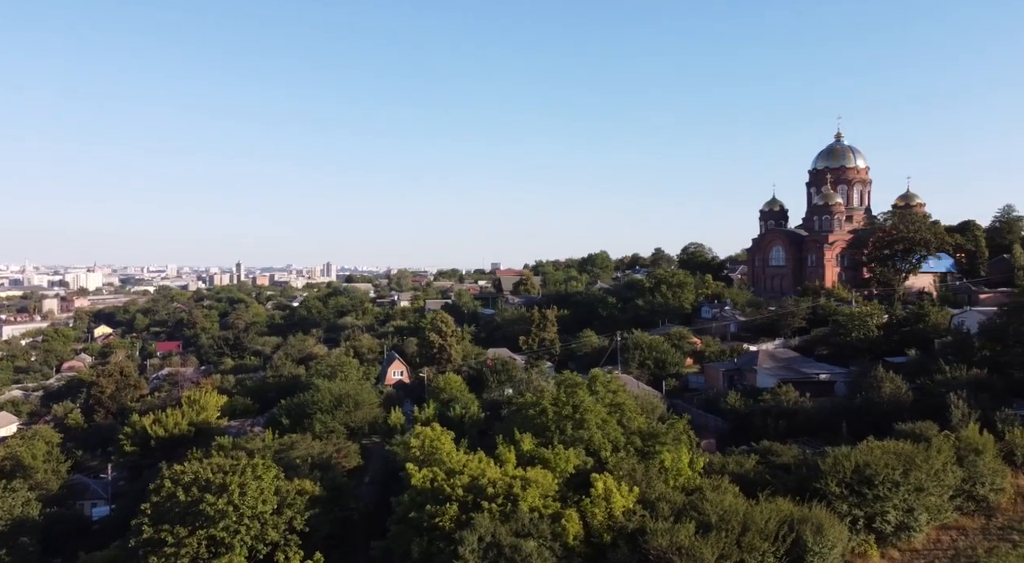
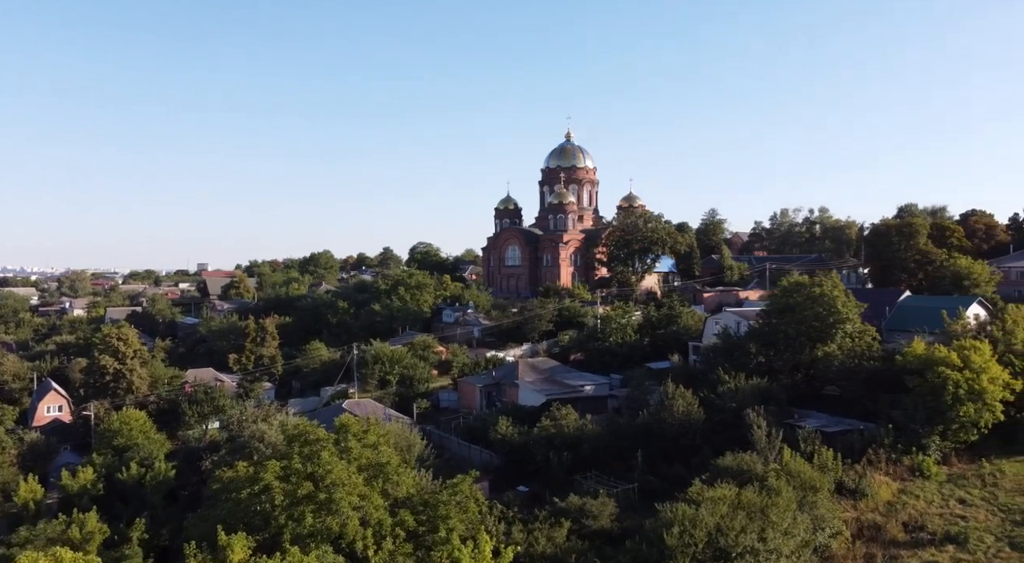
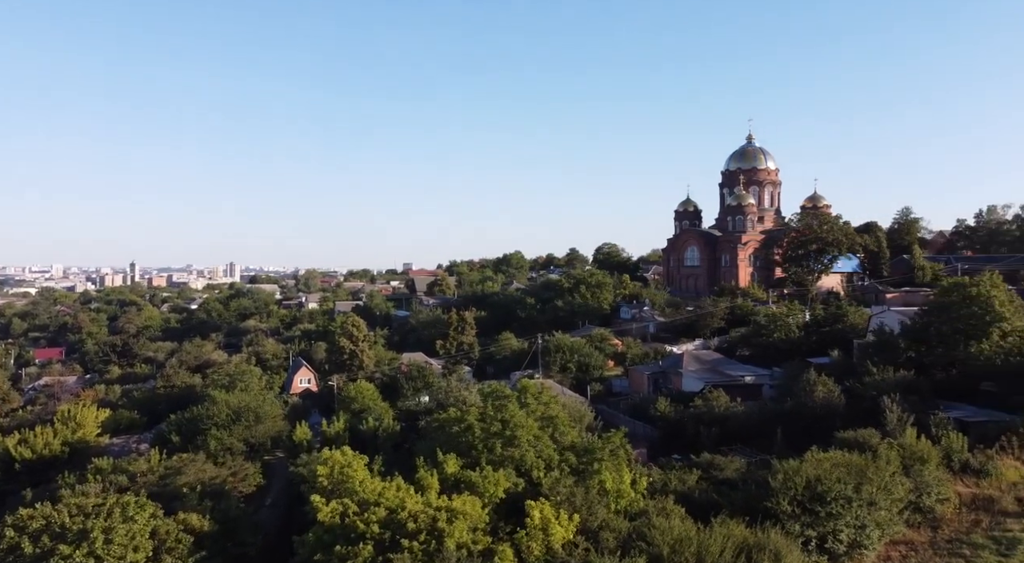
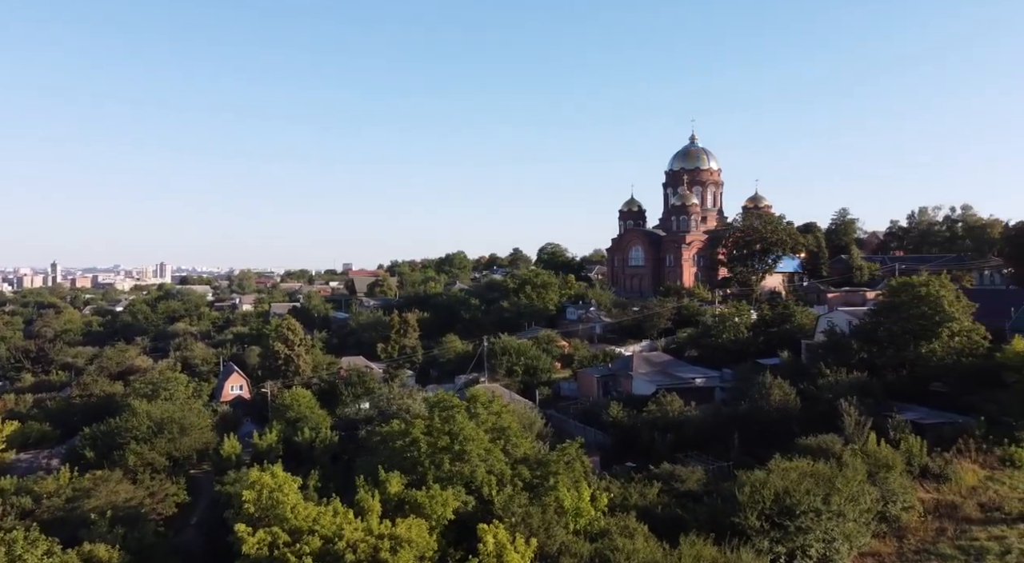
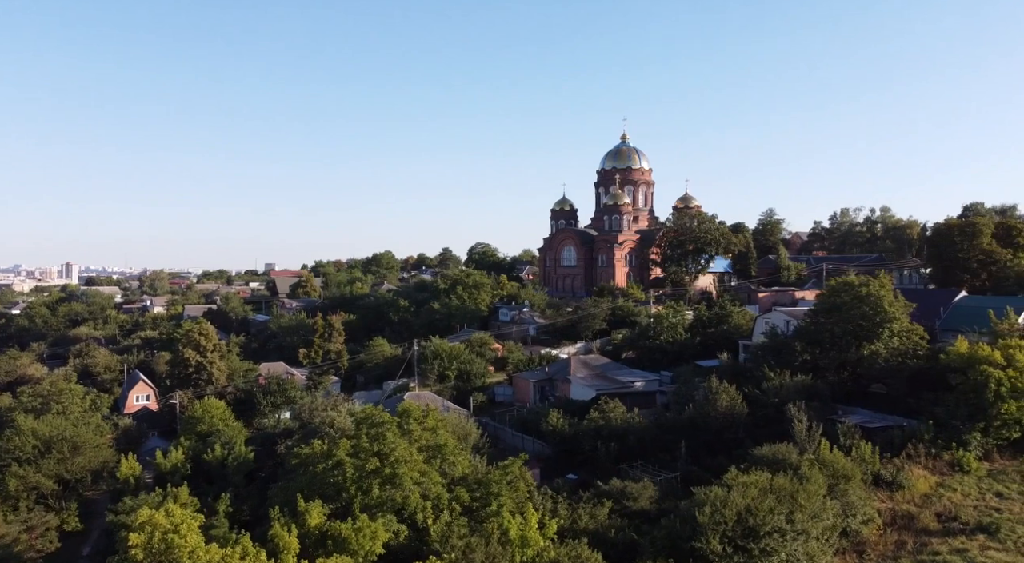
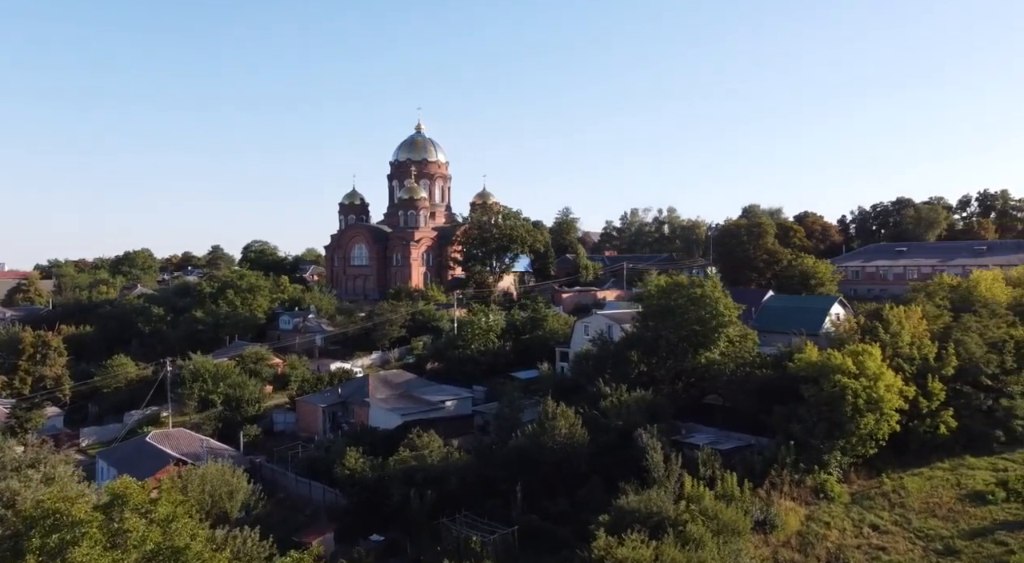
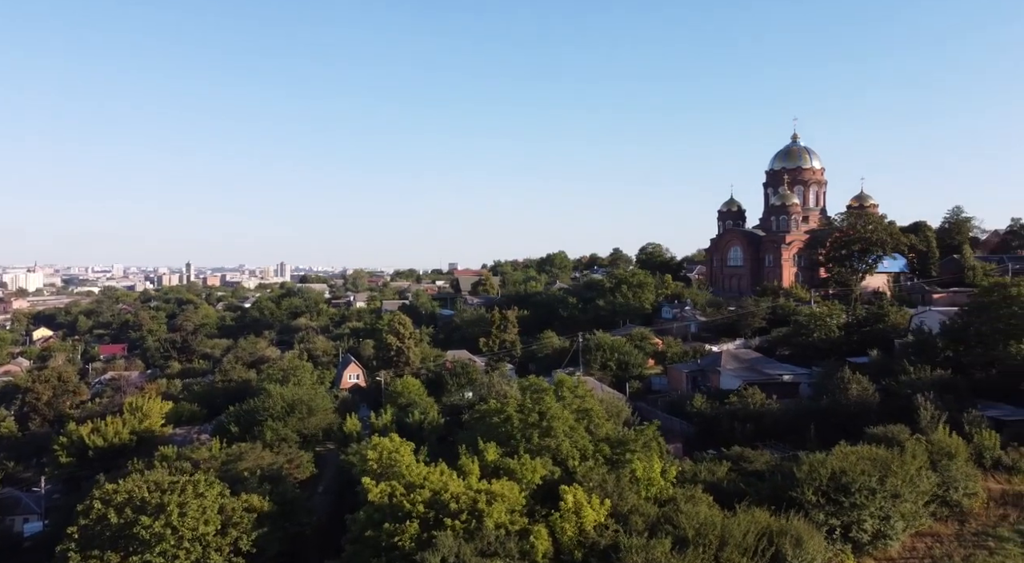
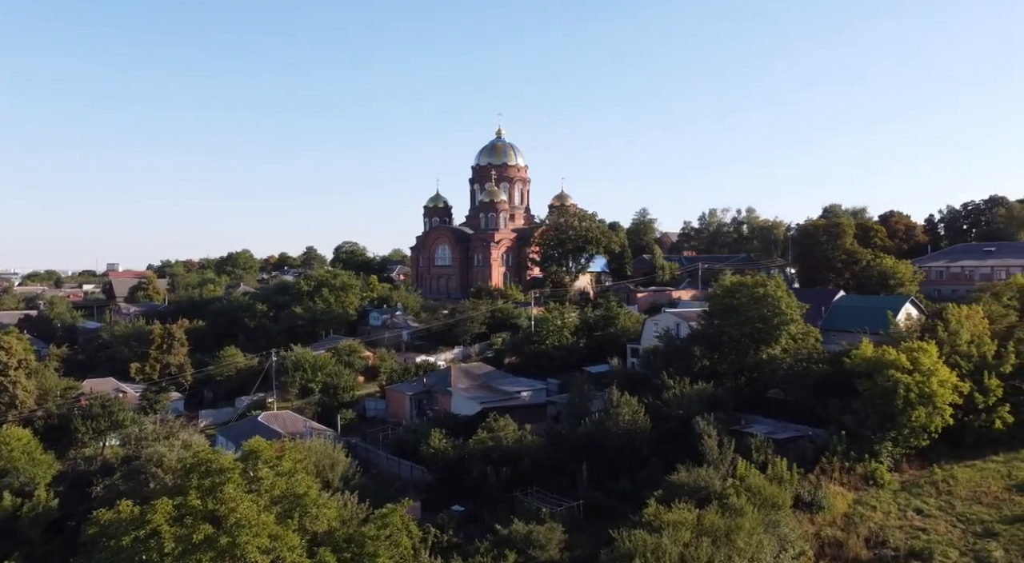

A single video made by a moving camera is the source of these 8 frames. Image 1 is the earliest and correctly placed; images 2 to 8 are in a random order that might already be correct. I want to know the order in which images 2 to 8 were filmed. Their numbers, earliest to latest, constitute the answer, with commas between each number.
7, 3, 4, 5, 2, 8, 6
